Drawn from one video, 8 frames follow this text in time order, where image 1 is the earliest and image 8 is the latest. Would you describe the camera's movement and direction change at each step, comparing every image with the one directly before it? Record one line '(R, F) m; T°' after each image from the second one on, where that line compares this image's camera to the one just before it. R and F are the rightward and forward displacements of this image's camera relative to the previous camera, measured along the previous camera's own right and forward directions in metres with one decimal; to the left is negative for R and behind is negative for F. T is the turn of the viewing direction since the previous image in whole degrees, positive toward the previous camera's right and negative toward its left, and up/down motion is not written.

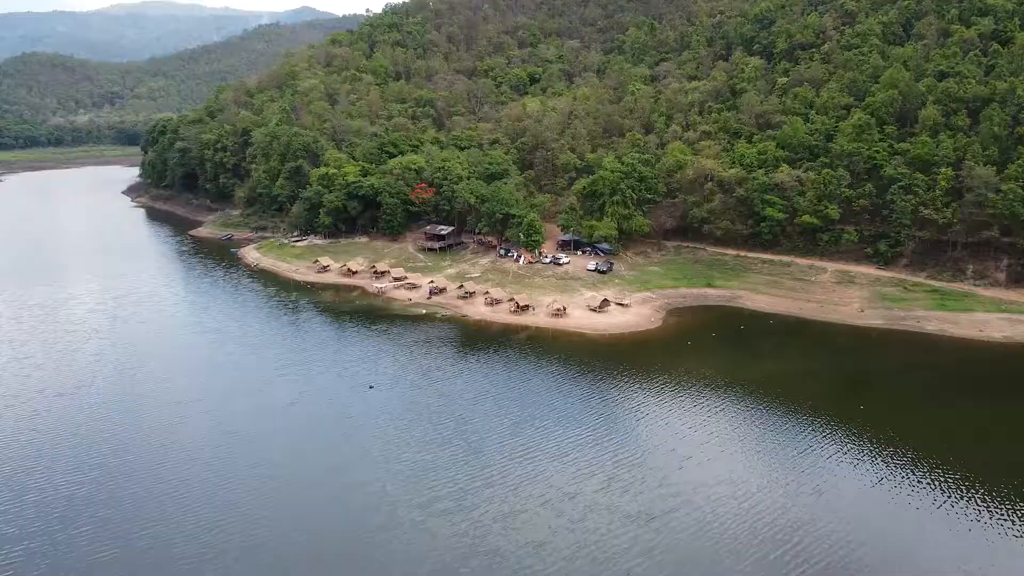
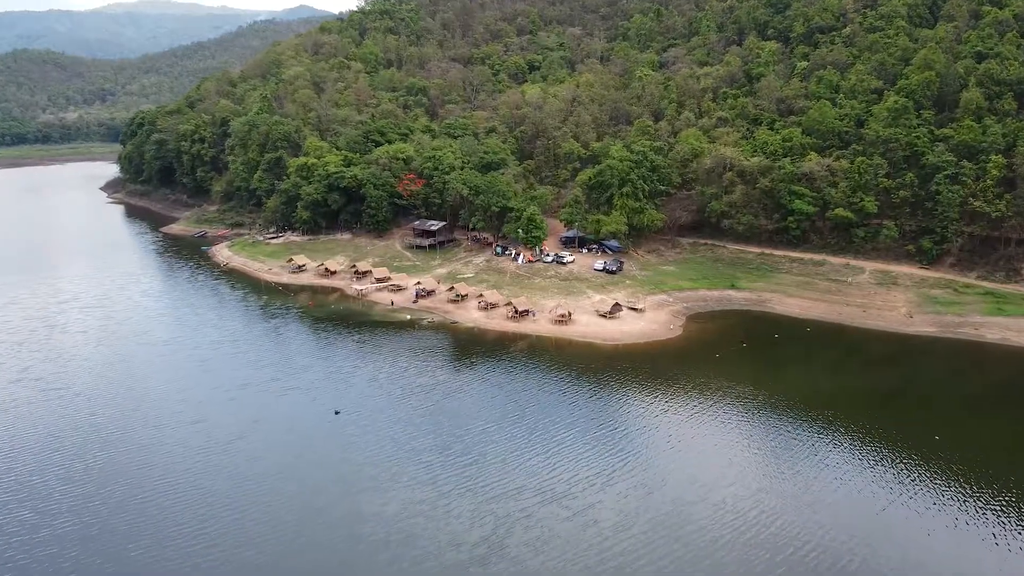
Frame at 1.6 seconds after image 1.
(+0.2, +9.6) m; 0°
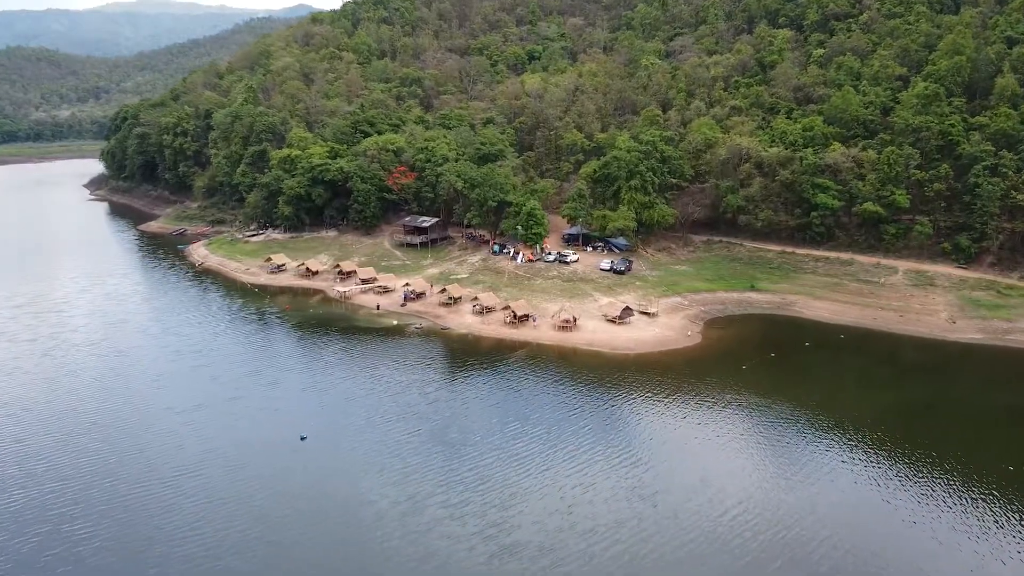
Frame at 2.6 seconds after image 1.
(+0.1, +6.7) m; 0°
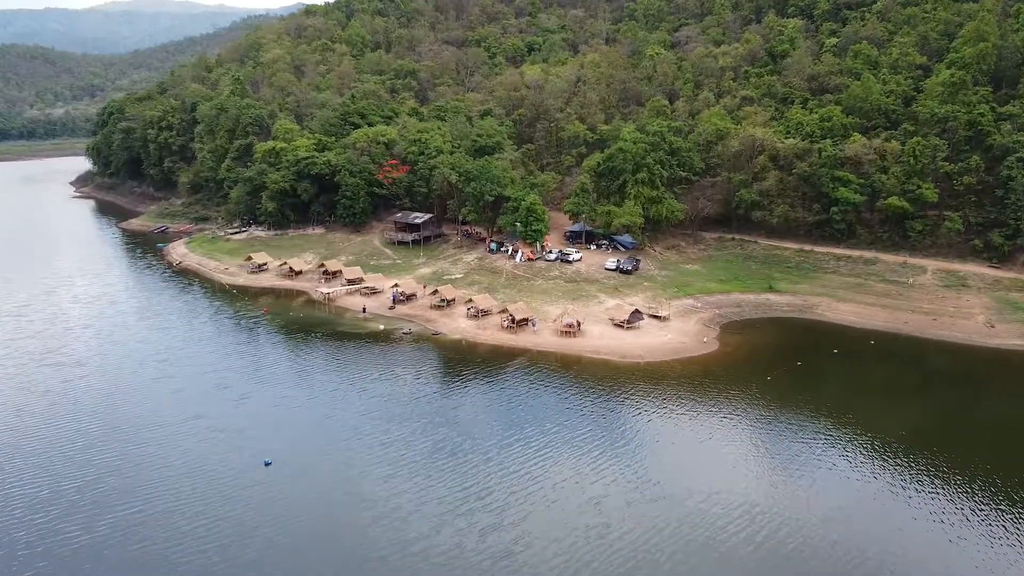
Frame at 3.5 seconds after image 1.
(+0.1, +5.1) m; 0°
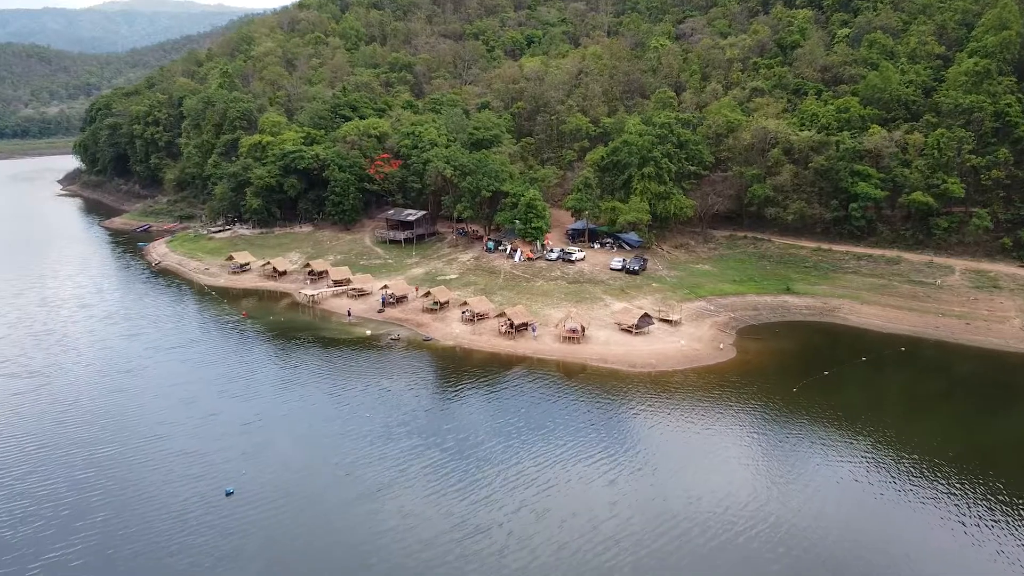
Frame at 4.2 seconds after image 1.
(+0.1, +4.2) m; 0°
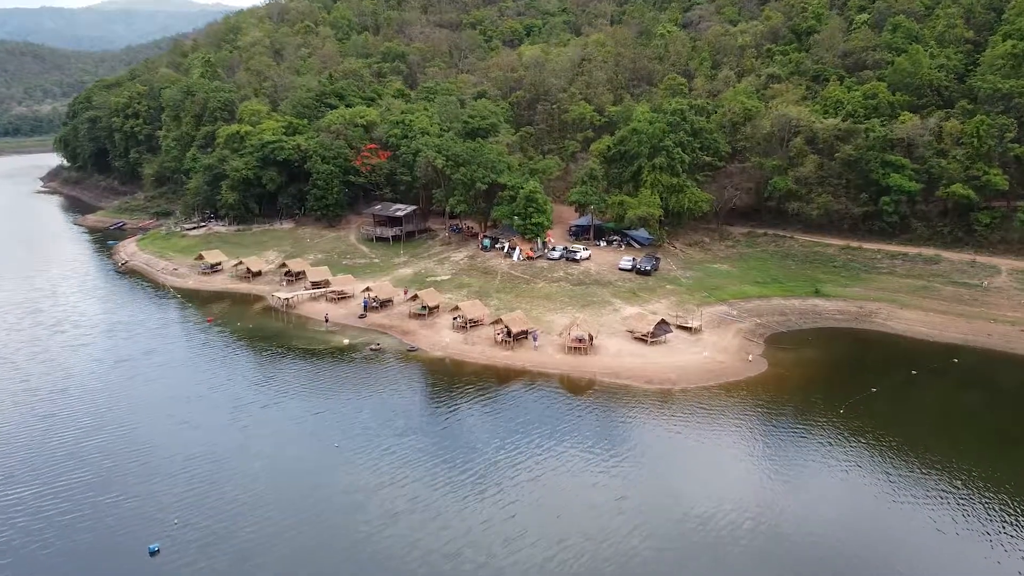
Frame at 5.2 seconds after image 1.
(+0.1, +5.9) m; 0°
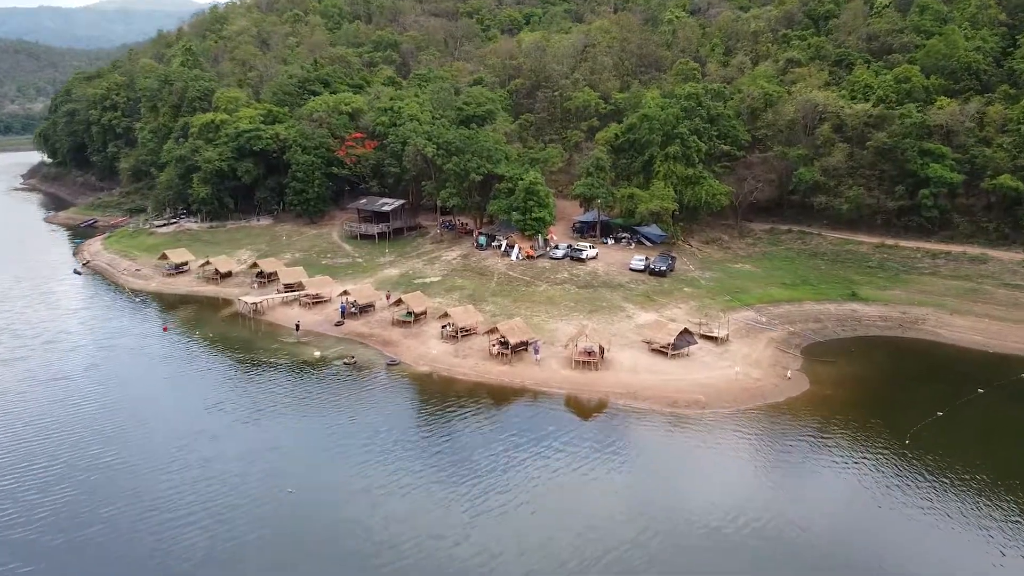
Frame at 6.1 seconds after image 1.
(+0.1, +5.9) m; 0°
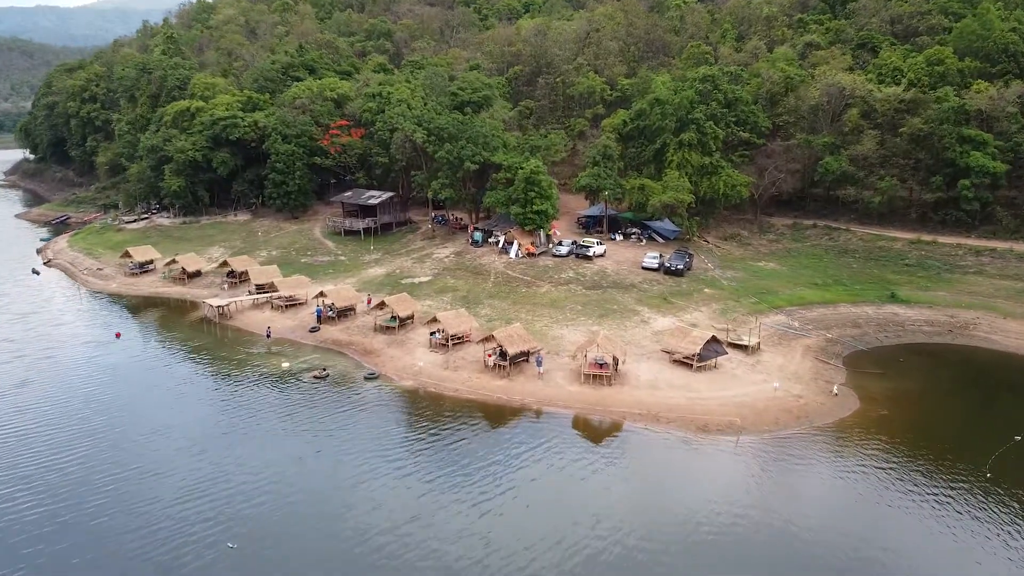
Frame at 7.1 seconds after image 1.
(0.0, +5.0) m; 0°
